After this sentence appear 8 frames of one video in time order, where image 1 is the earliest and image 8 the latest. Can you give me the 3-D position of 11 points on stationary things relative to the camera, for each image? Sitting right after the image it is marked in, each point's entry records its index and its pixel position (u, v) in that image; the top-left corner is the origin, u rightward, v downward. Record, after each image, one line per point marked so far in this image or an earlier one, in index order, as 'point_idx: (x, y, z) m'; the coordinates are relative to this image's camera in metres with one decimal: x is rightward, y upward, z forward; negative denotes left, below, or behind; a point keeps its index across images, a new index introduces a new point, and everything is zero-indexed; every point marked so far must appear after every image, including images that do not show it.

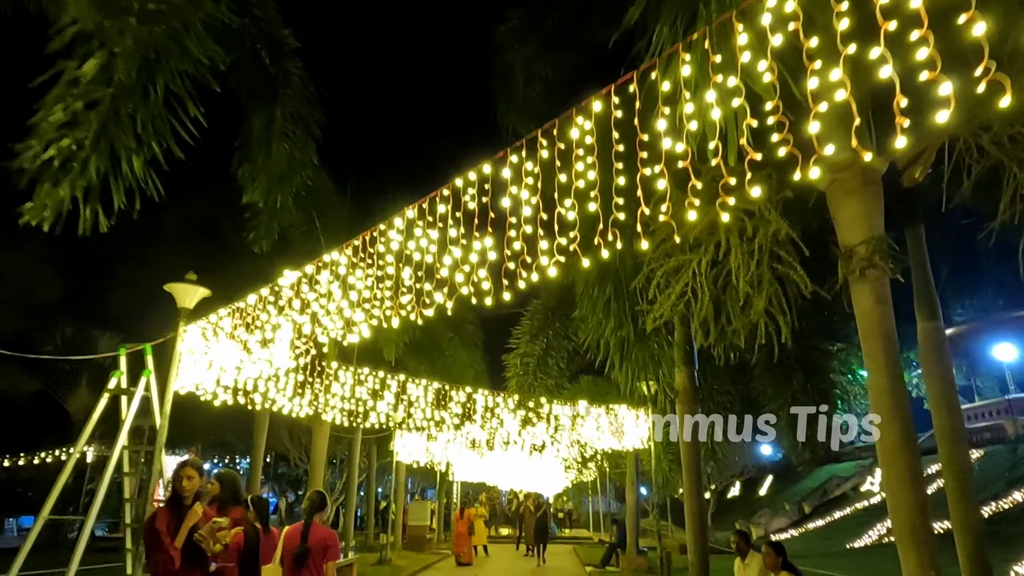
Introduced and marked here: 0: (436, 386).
0: (-1.1, -1.4, +9.8) m
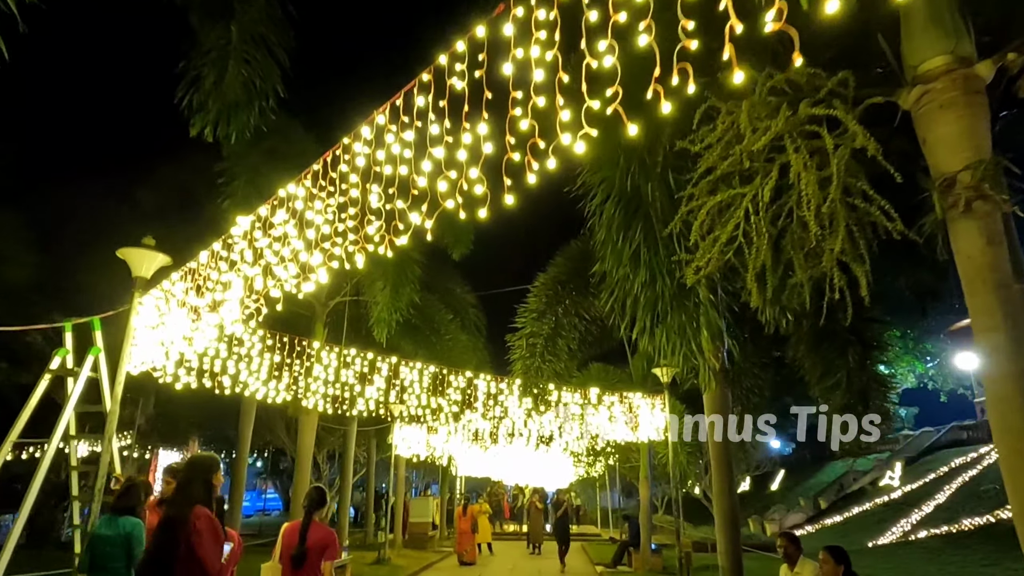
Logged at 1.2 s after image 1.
0: (-1.1, -1.1, +8.7) m
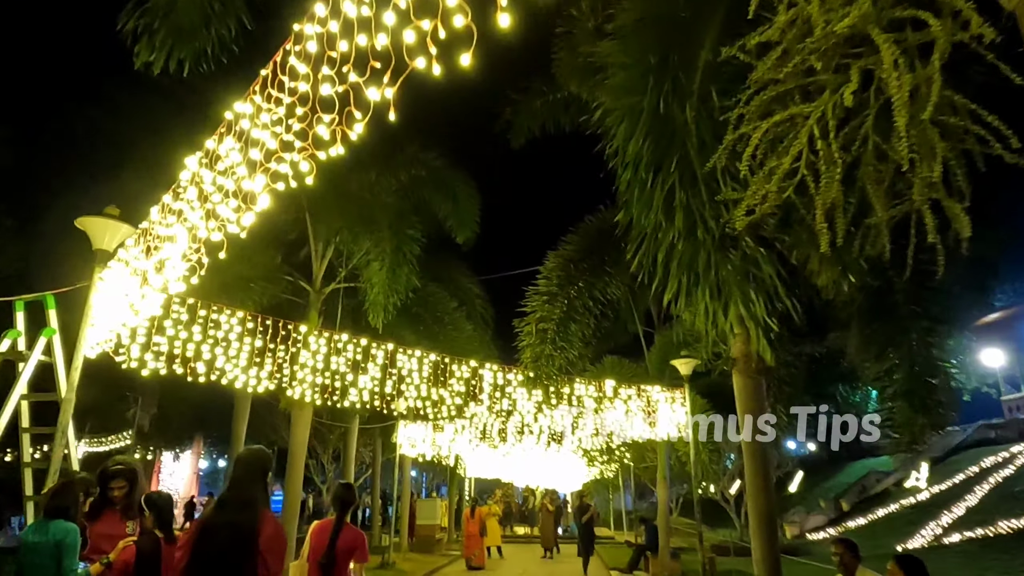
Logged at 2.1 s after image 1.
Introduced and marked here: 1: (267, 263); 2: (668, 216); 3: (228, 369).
0: (-1.0, -0.8, +7.9) m
1: (-3.5, +0.3, +9.4) m
2: (+0.8, +0.4, +3.6) m
3: (-2.9, -0.8, +6.8) m
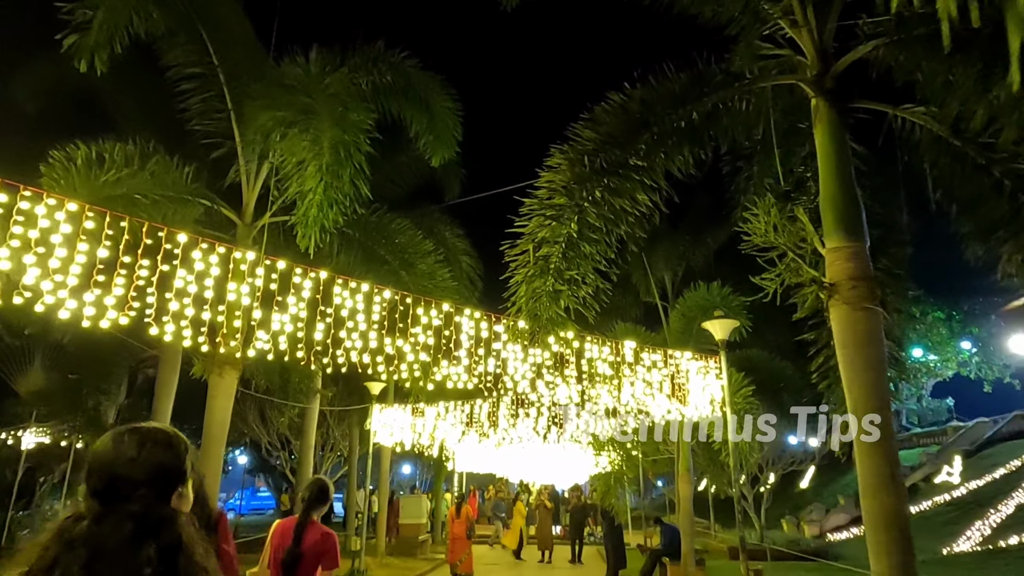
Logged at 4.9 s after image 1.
0: (-1.1, 0.0, +5.5) m
1: (-3.6, +1.2, +6.9) m
2: (+0.8, +1.2, +1.1) m
3: (-3.0, 0.0, +4.4) m
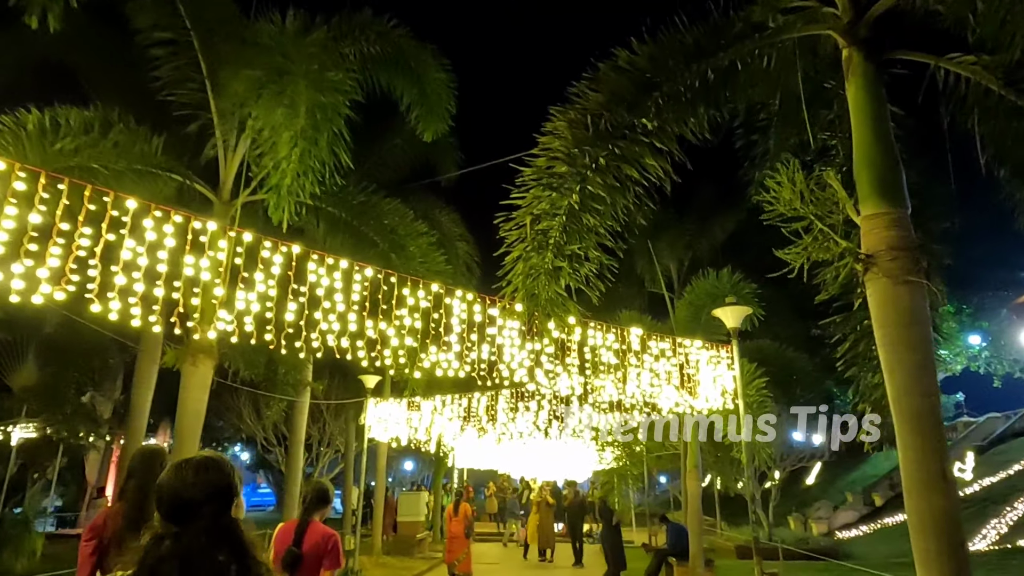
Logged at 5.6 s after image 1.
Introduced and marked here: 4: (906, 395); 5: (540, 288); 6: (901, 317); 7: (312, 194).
0: (-1.1, +0.2, +4.9) m
1: (-3.7, +1.3, +6.3) m
2: (+0.7, +1.3, +0.5) m
3: (-3.1, +0.1, +3.8) m
4: (+2.3, -0.6, +3.9) m
5: (+0.3, 0.0, +5.0) m
6: (+2.3, -0.2, +4.0) m
7: (-1.8, +0.8, +5.9) m
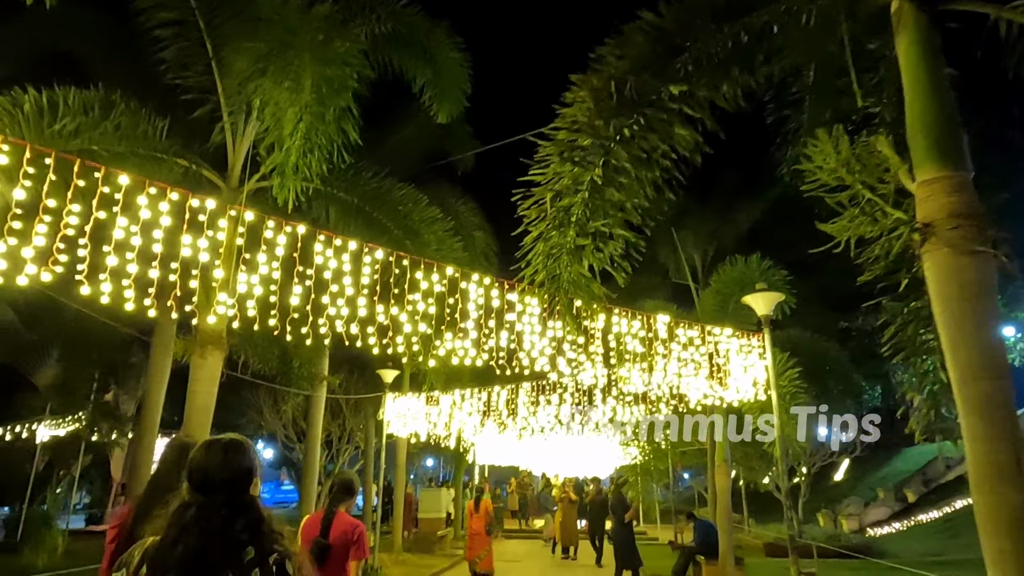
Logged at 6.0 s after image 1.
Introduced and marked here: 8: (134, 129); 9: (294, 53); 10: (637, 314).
0: (-1.0, +0.3, +4.6) m
1: (-3.5, +1.5, +6.1) m
2: (+0.7, +1.5, +0.2) m
3: (-3.0, +0.3, +3.5) m
4: (+2.4, -0.5, +3.5) m
5: (+0.4, +0.2, +4.6) m
6: (+2.5, 0.0, +3.6) m
7: (-1.6, +0.9, +5.6) m
8: (-3.5, +1.5, +6.1) m
9: (-1.7, +1.9, +5.3) m
10: (+1.3, -0.3, +6.8) m
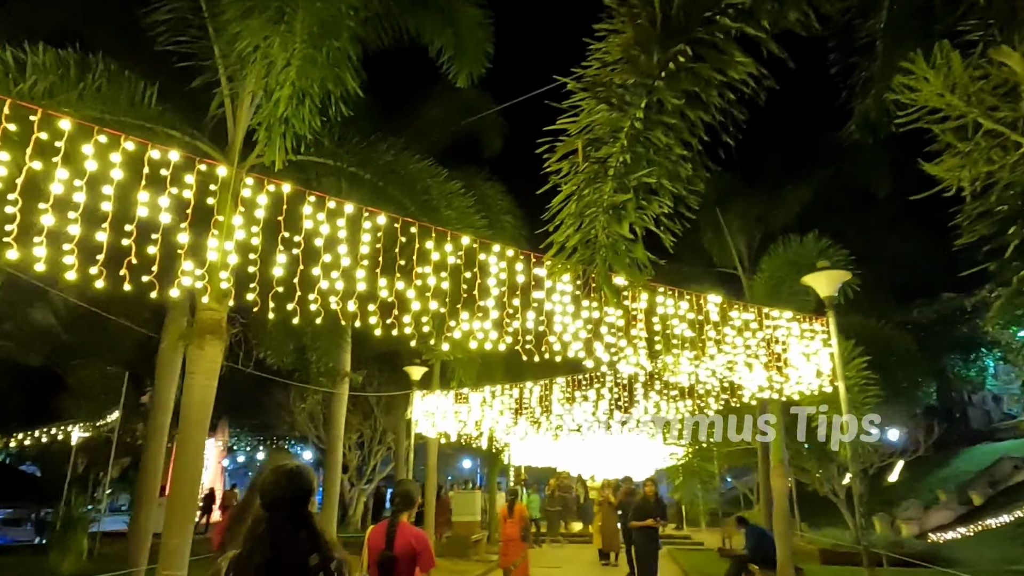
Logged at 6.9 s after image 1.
0: (-0.8, +0.5, +3.8) m
1: (-3.3, +1.6, +5.5) m
2: (+0.6, +1.7, -0.7) m
3: (-2.9, +0.4, +2.9) m
4: (+2.5, -0.2, +2.6) m
5: (+0.5, +0.4, +3.8) m
6: (+2.5, +0.2, +2.6) m
7: (-1.4, +1.1, +4.8) m
8: (-3.3, +1.6, +5.5) m
9: (-1.6, +2.0, +4.6) m
10: (+1.6, 0.0, +5.9) m
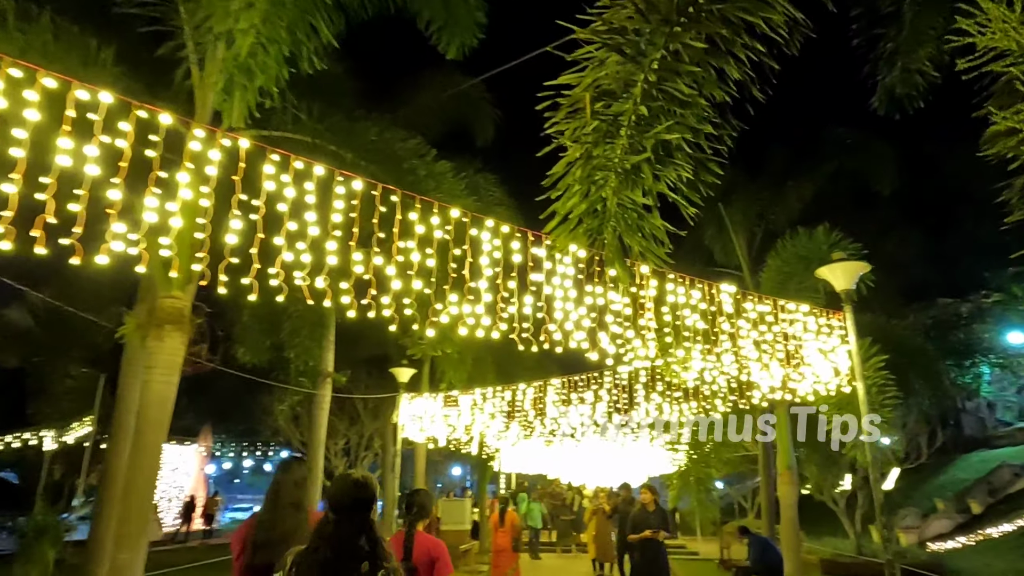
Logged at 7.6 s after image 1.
0: (-0.9, +0.6, +3.3) m
1: (-3.3, +1.7, +4.9) m
2: (+0.6, +1.9, -1.2) m
3: (-2.9, +0.6, +2.3) m
4: (+2.5, -0.1, +2.0) m
5: (+0.5, +0.5, +3.2) m
6: (+2.5, +0.3, +2.1) m
7: (-1.4, +1.2, +4.3) m
8: (-3.3, +1.7, +4.9) m
9: (-1.6, +2.2, +4.0) m
10: (+1.5, +0.1, +5.4) m
